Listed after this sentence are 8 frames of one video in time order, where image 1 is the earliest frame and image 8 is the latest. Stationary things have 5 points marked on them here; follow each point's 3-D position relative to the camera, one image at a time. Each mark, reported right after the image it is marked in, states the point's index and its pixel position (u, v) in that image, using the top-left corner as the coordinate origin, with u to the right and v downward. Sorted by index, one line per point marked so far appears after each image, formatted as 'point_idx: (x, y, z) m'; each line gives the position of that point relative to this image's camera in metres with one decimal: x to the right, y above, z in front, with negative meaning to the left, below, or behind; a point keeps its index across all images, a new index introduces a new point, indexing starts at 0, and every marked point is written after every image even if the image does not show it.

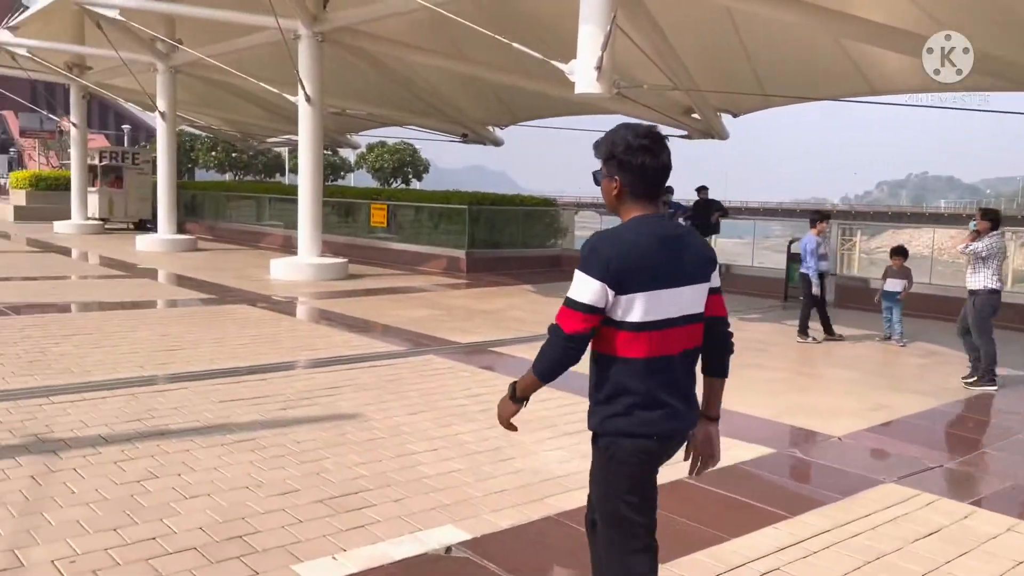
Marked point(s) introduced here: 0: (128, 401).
0: (-2.9, -0.9, +6.3) m
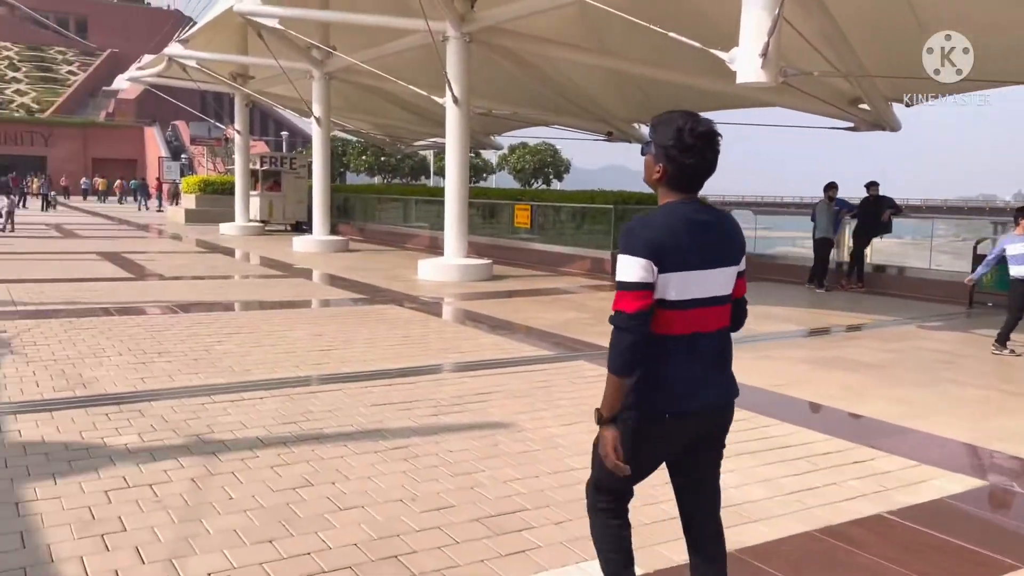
0: (-1.7, -0.9, +6.3) m
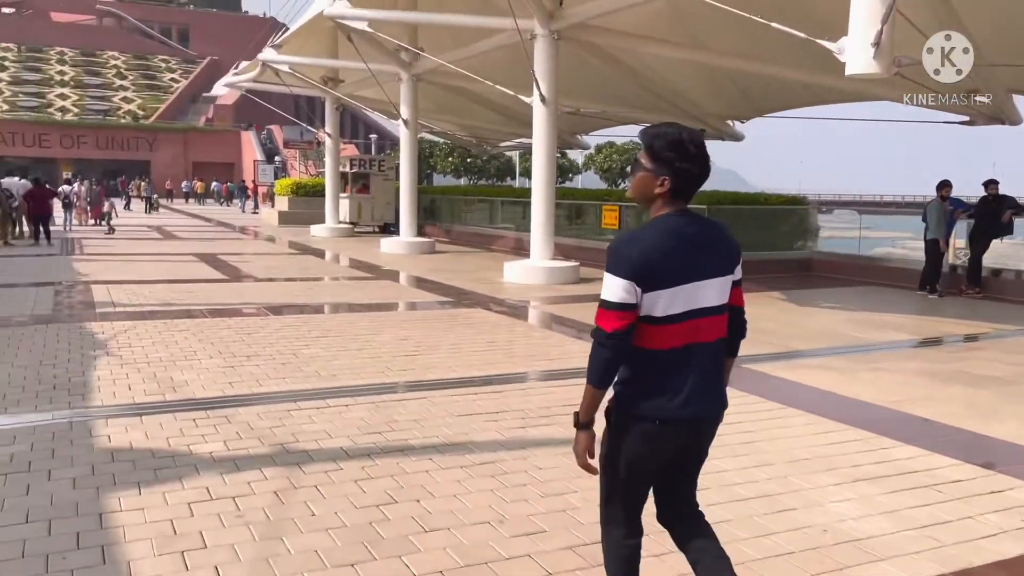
0: (-1.0, -0.9, +6.1) m
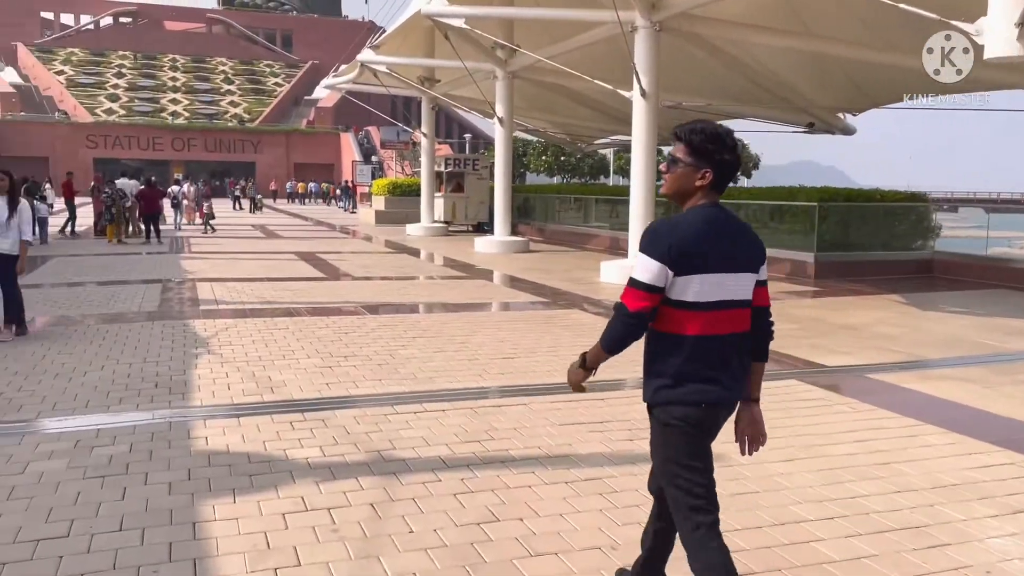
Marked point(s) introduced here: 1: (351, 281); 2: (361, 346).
0: (-0.3, -0.9, +5.8) m
1: (-2.8, +0.1, +14.2) m
2: (-1.5, -0.6, +8.3) m
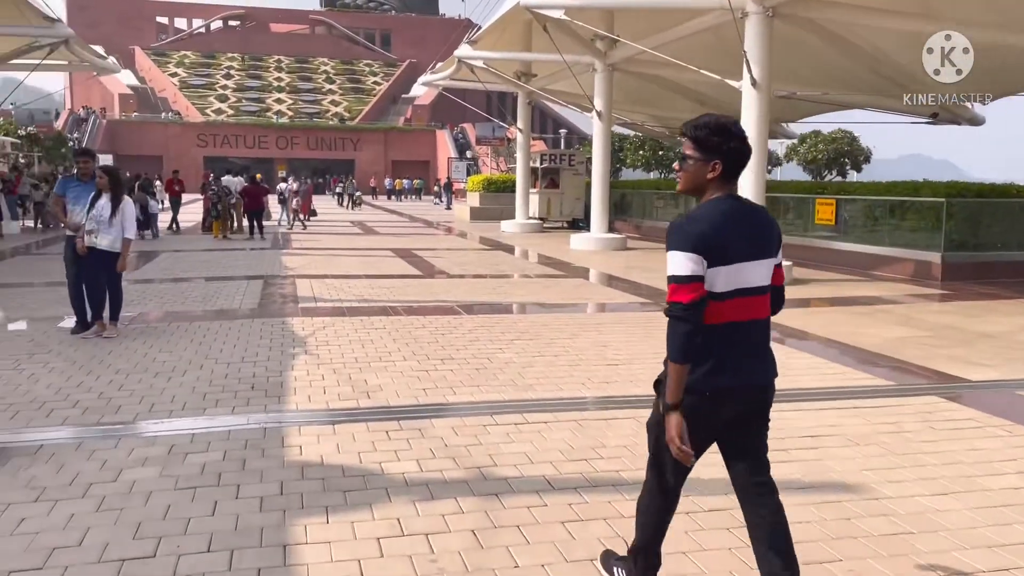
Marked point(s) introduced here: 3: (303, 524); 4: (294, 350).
0: (+0.4, -0.9, +5.4) m
1: (-1.1, +0.2, +14.0) m
2: (-0.5, -0.6, +8.0) m
3: (-1.0, -1.1, +3.9) m
4: (-2.1, -0.6, +7.8) m
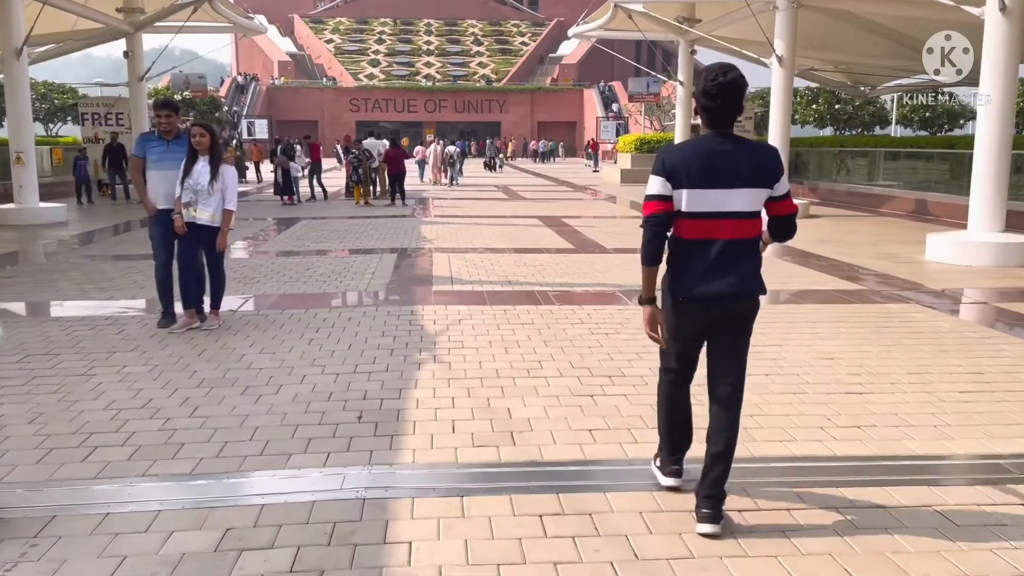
0: (+1.3, -1.0, +3.4) m
1: (+1.3, +0.5, +12.1) m
2: (+0.9, -0.5, +6.0) m
3: (-0.3, -1.2, +2.1) m
4: (-0.7, -0.5, +6.2) m
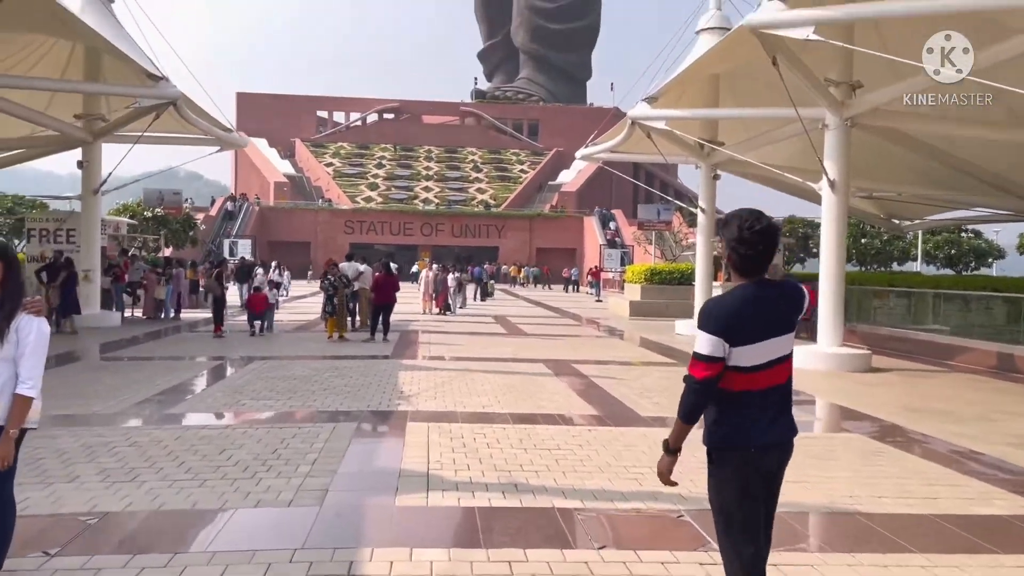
0: (+1.4, -1.7, +0.1) m
1: (+1.4, -1.5, +9.0) m
2: (+0.9, -1.6, +2.8) m
3: (-0.2, -1.7, -1.2) m
4: (-0.6, -1.6, +3.0) m
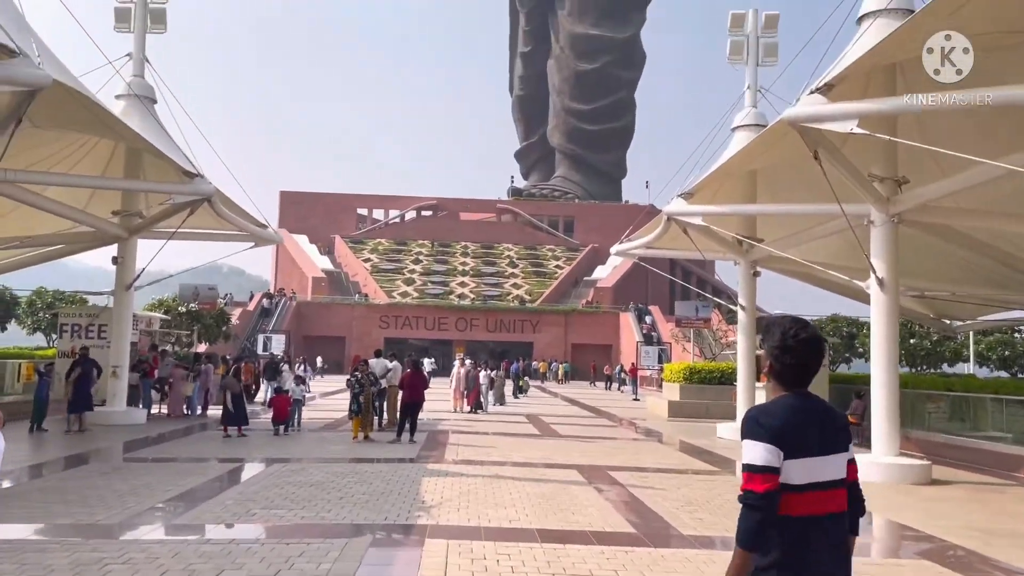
0: (+1.3, -1.7, -0.7) m
1: (+1.6, -2.5, +8.1) m
2: (+0.9, -1.9, +2.1) m
3: (-0.4, -1.5, -1.9) m
4: (-0.6, -1.9, +2.2) m
